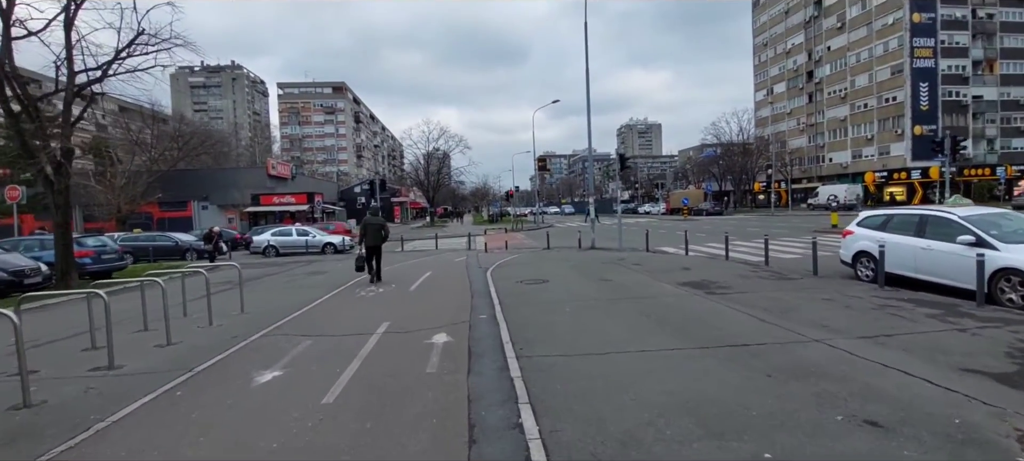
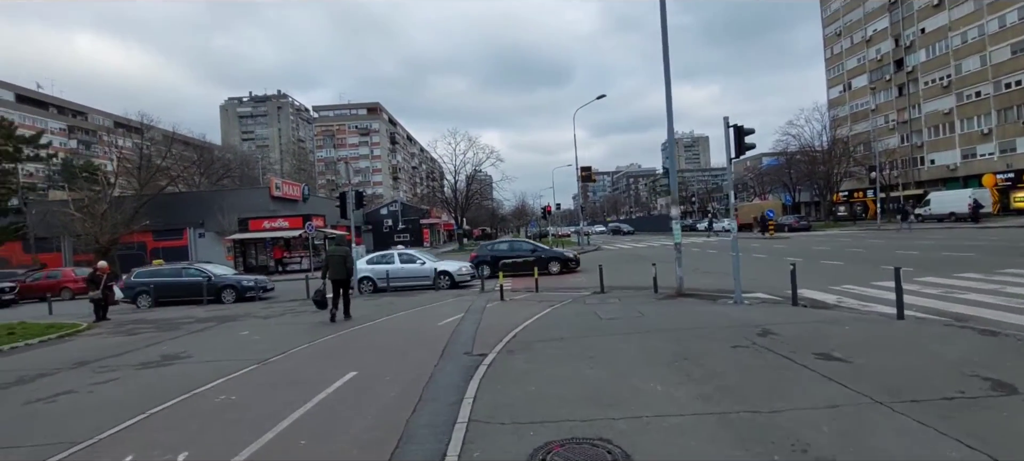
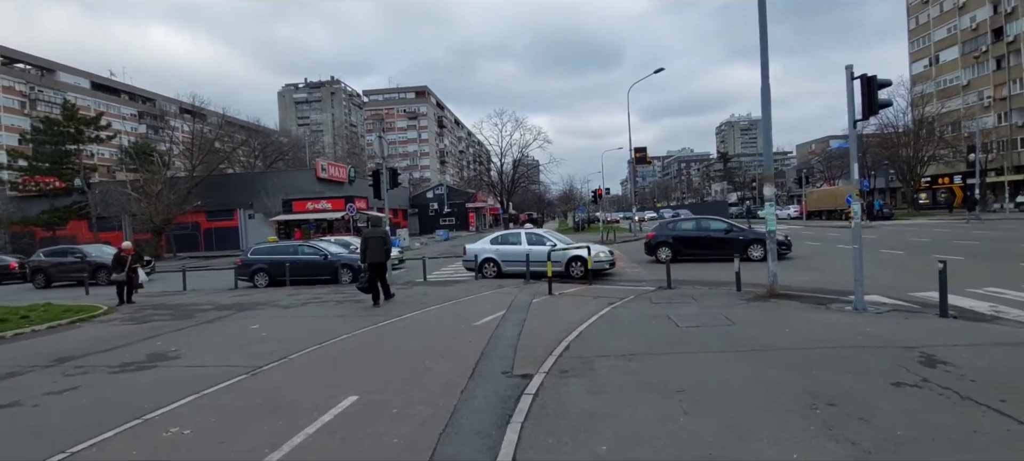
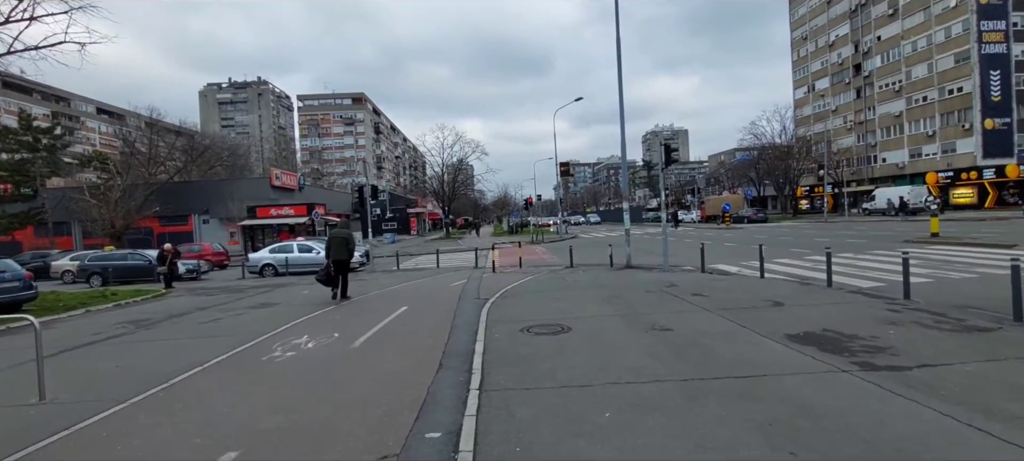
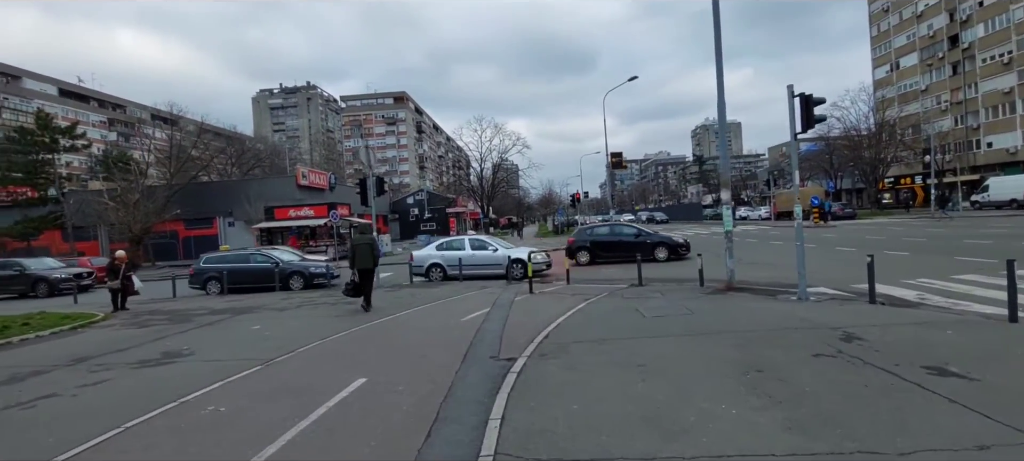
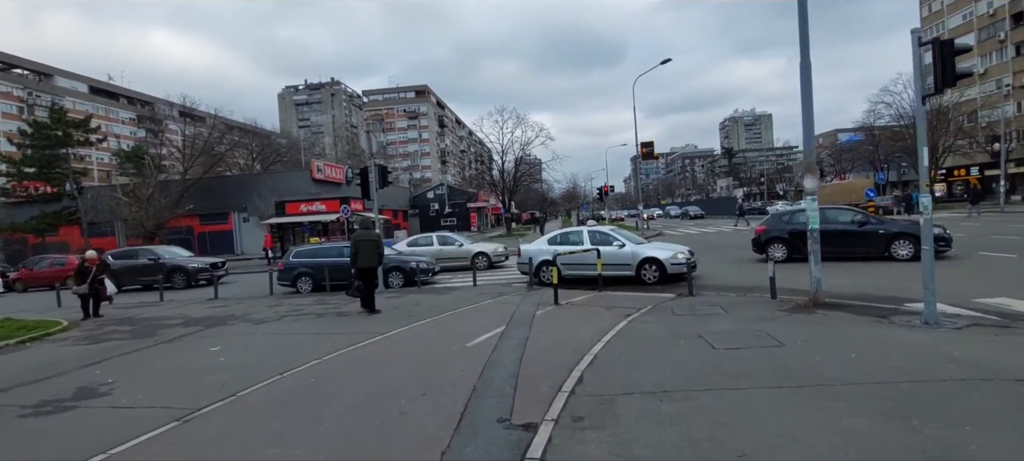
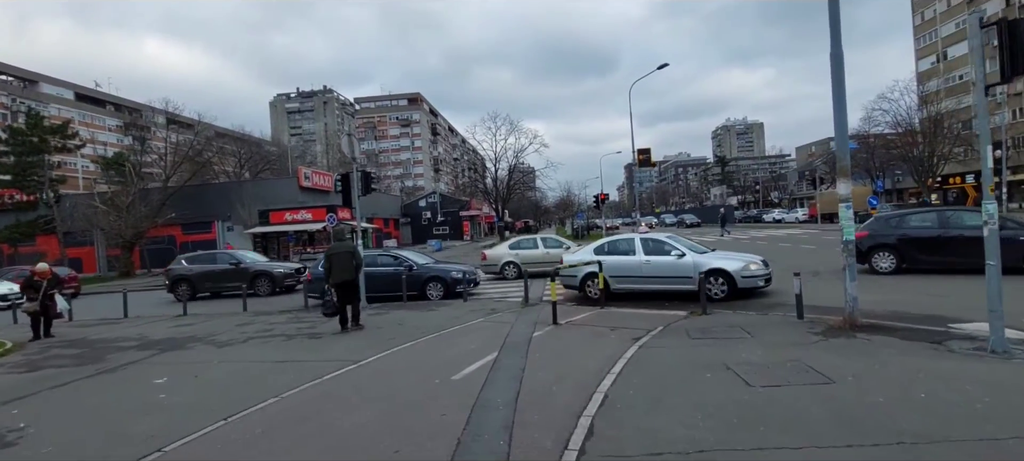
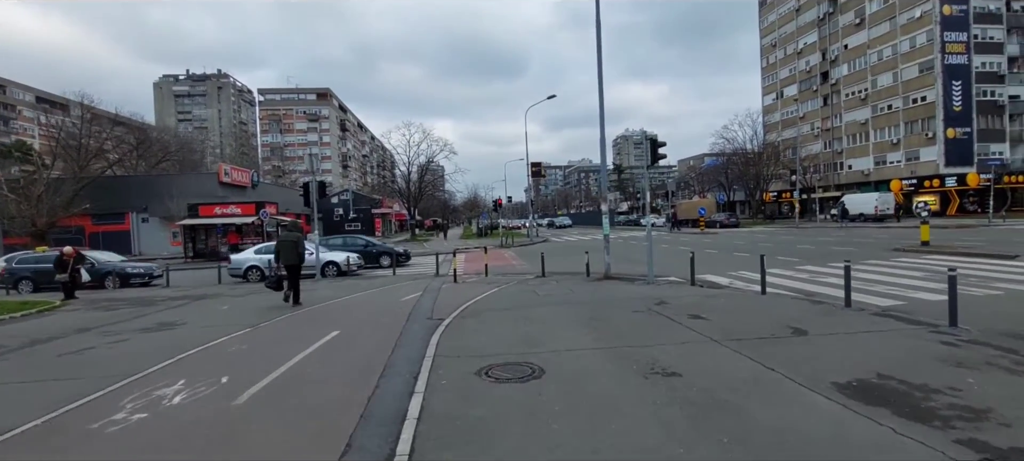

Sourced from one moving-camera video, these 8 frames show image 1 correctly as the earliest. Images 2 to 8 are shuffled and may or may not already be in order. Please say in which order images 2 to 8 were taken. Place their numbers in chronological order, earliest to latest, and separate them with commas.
4, 8, 2, 5, 3, 6, 7
